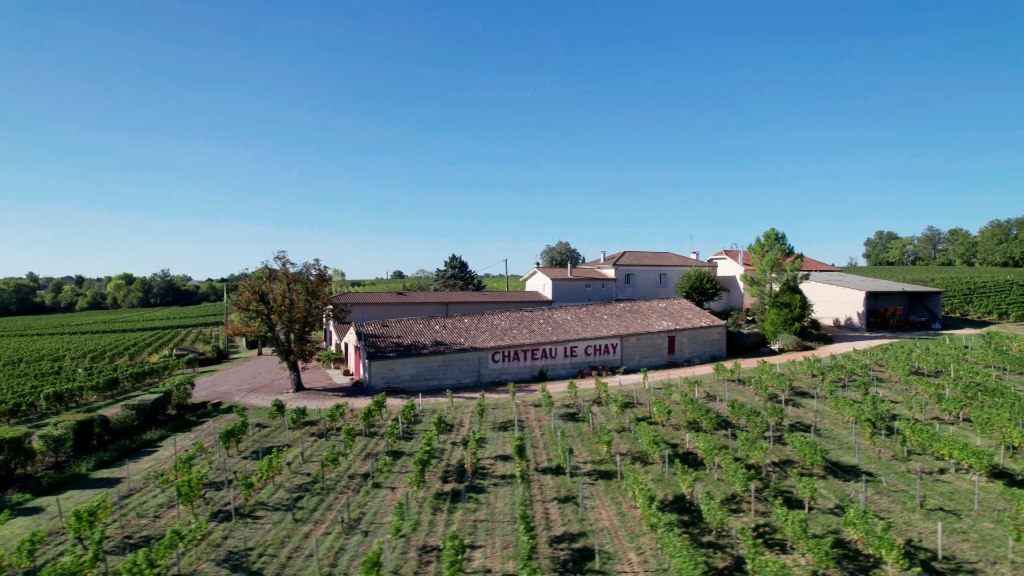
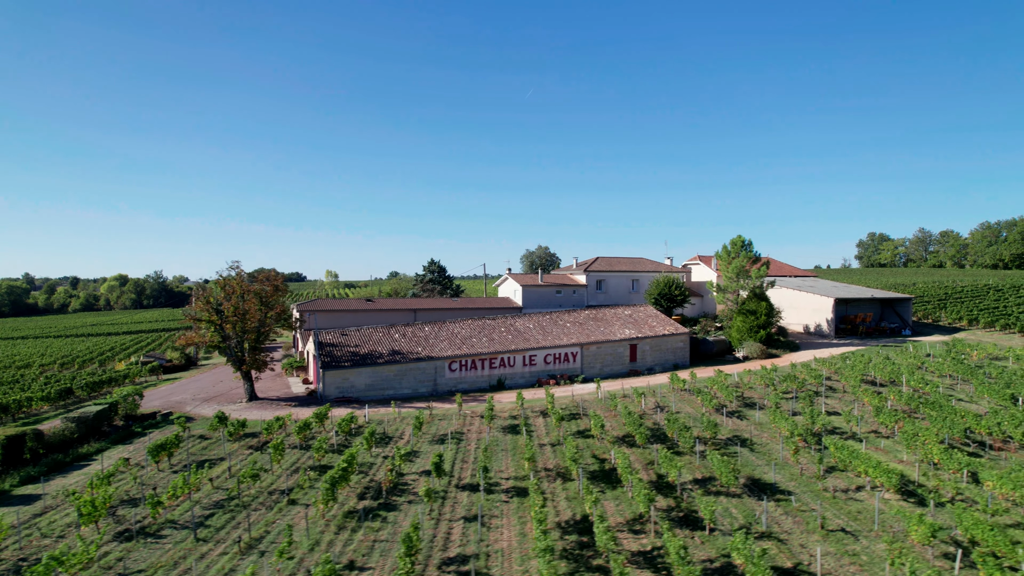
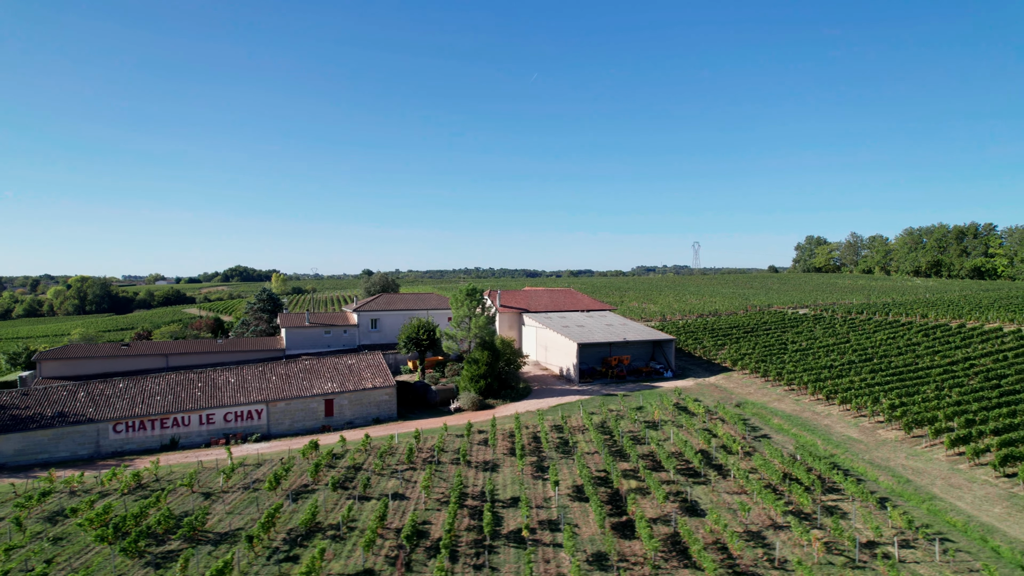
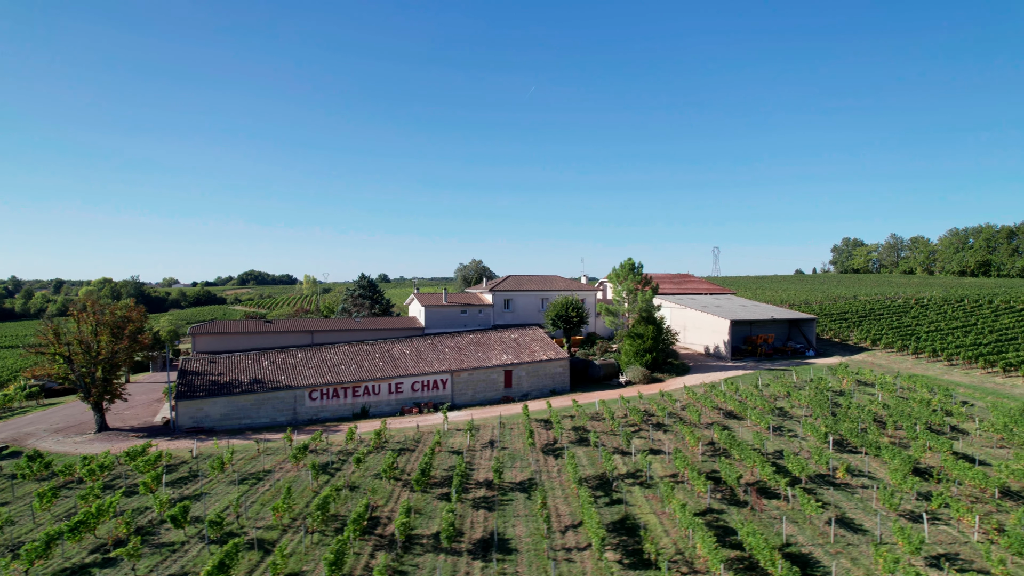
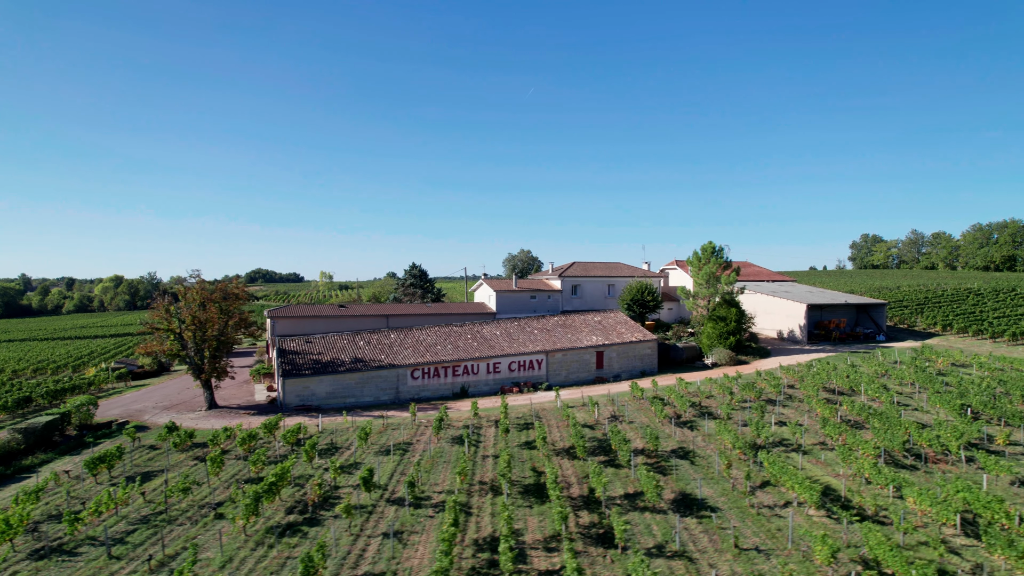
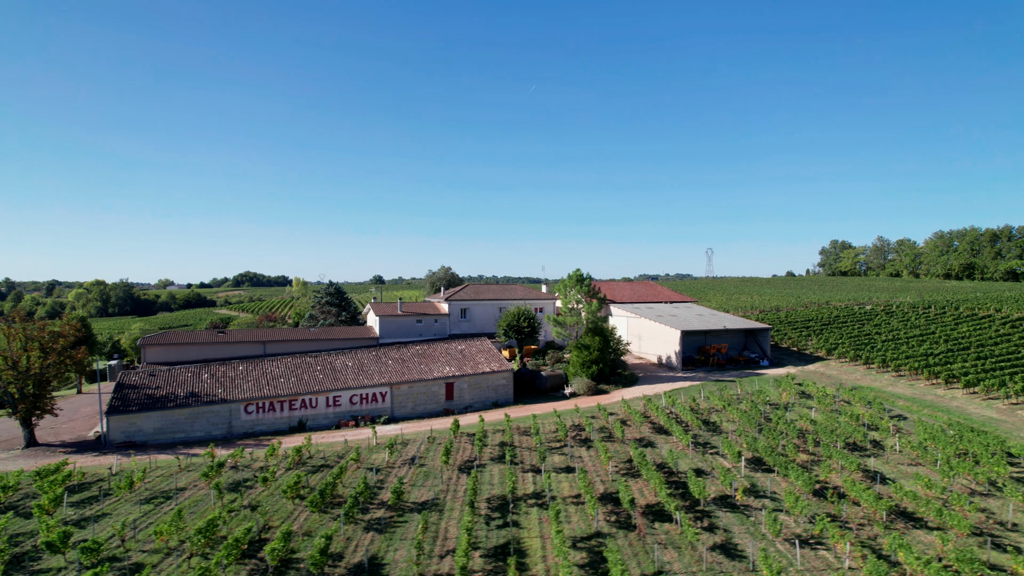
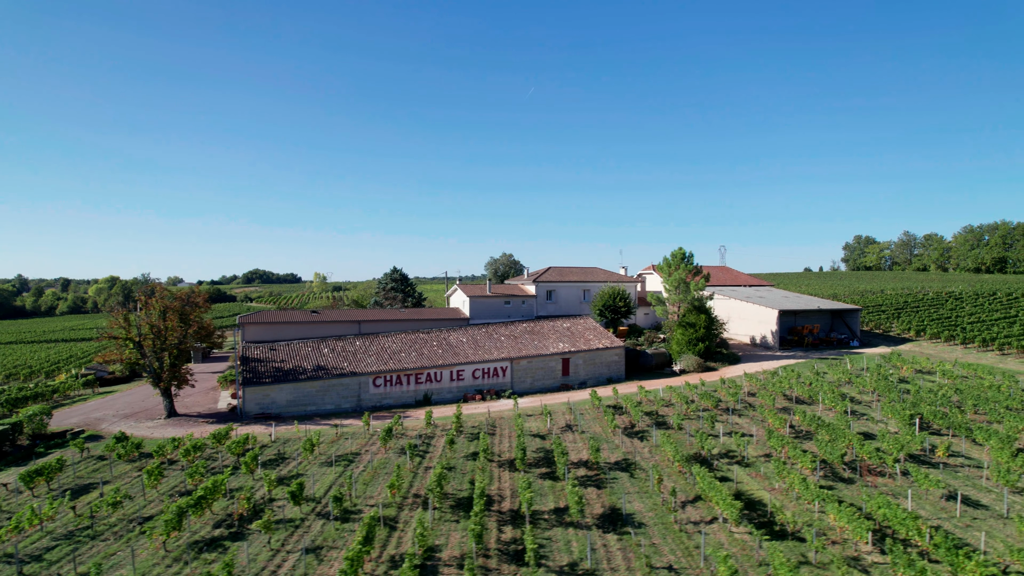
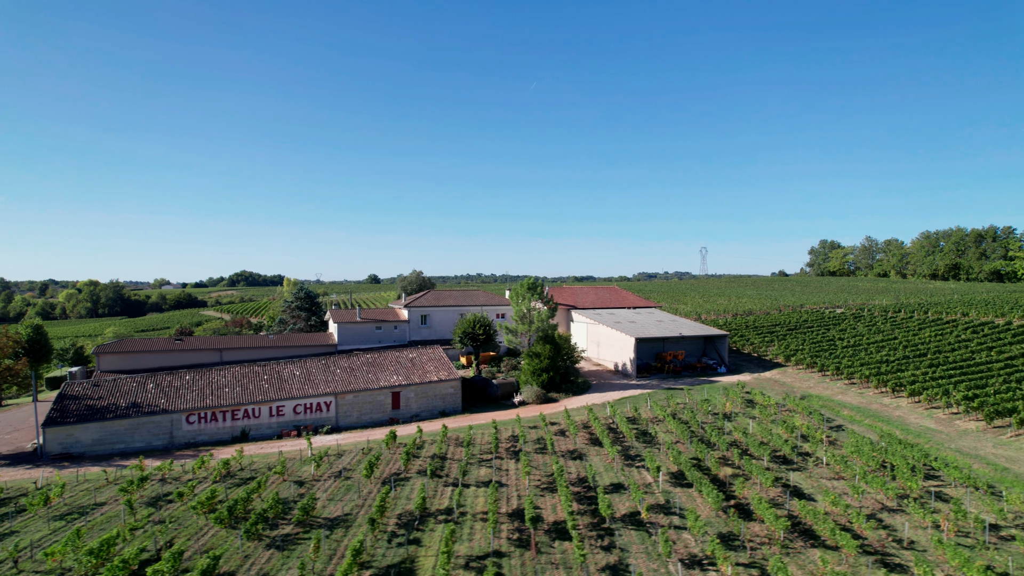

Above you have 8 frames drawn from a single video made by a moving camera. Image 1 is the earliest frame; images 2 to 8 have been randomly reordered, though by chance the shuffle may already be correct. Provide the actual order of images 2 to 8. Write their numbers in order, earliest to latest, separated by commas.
2, 5, 7, 4, 6, 8, 3
